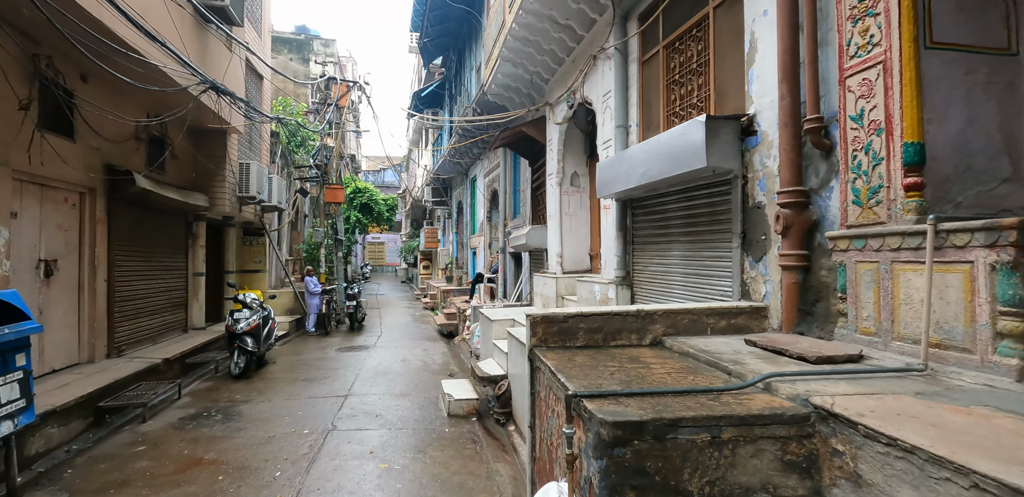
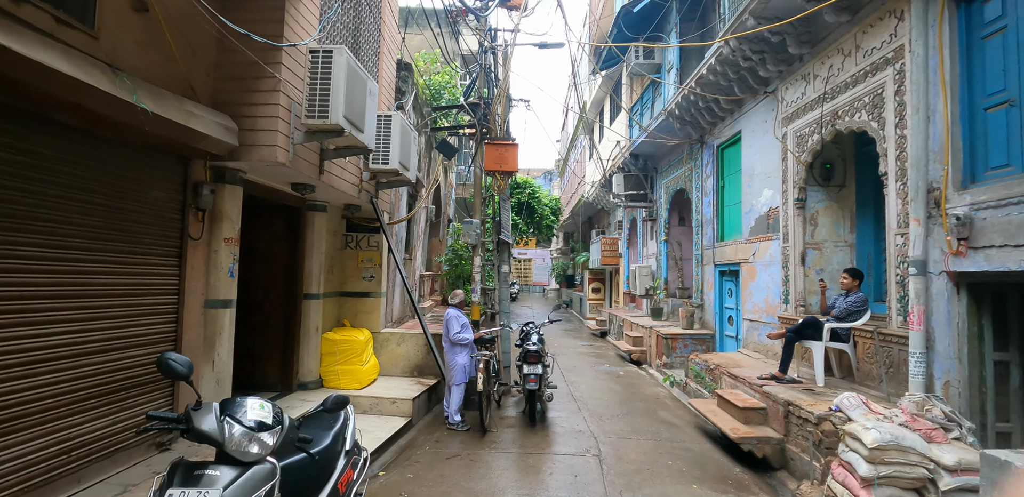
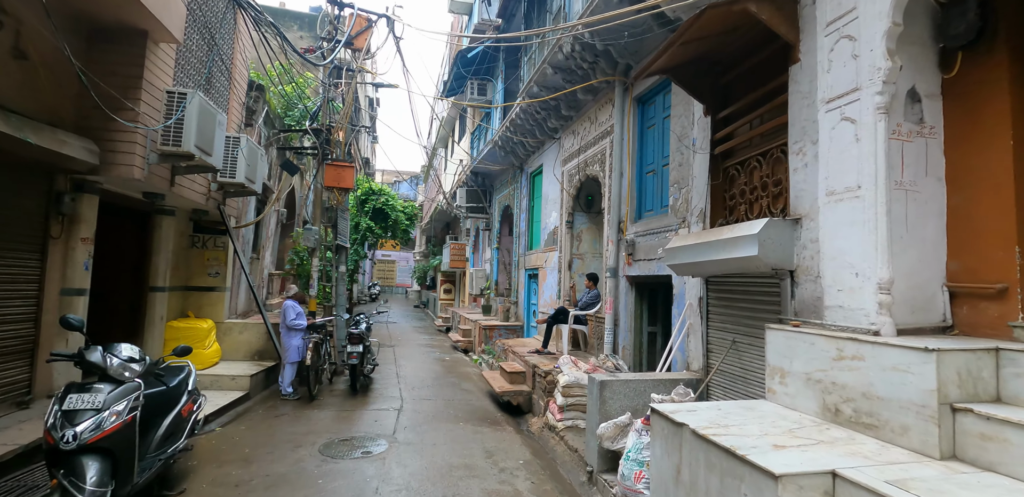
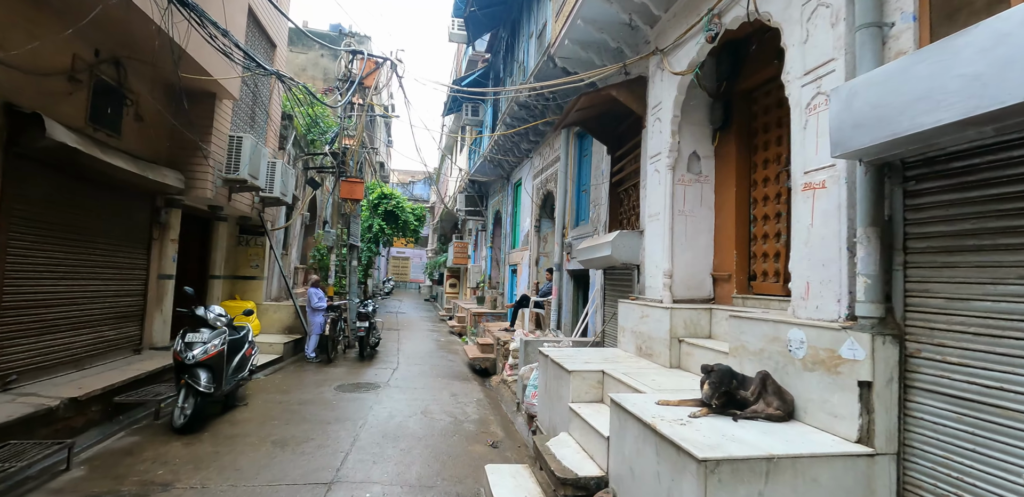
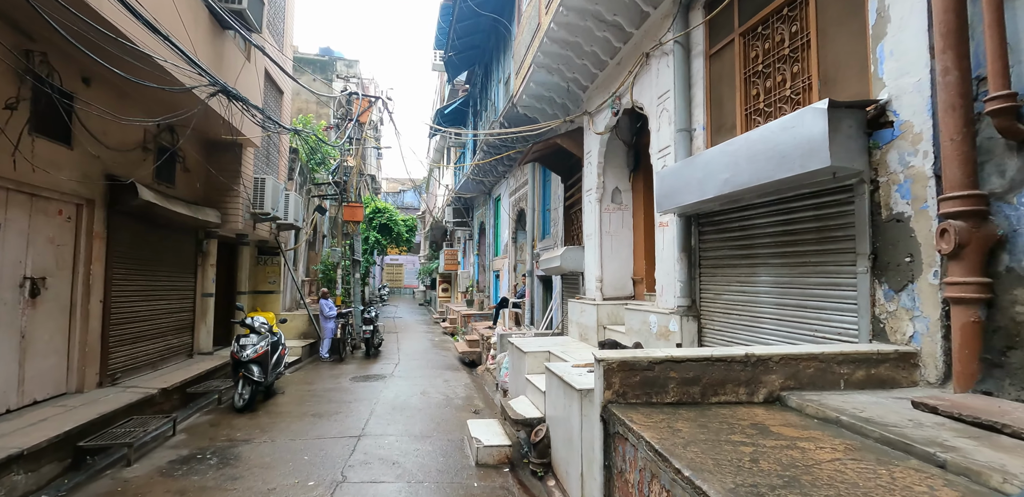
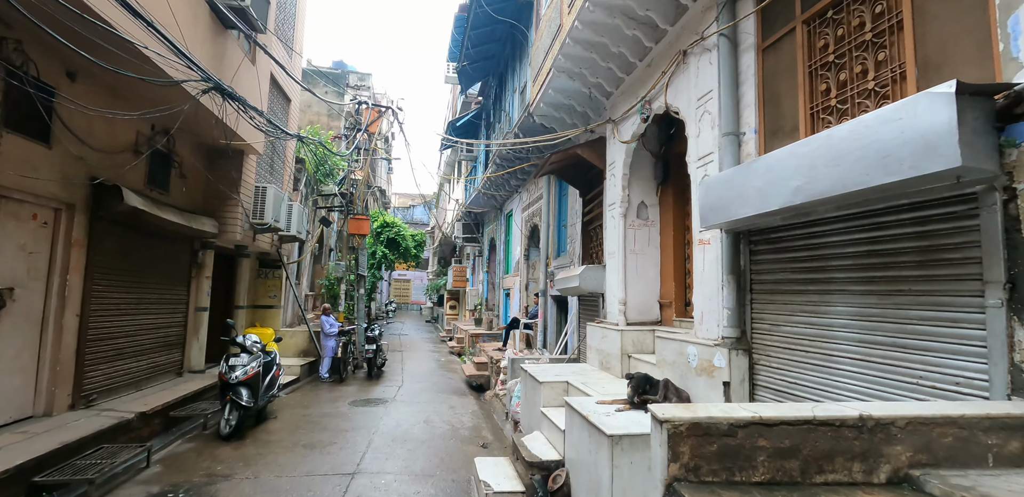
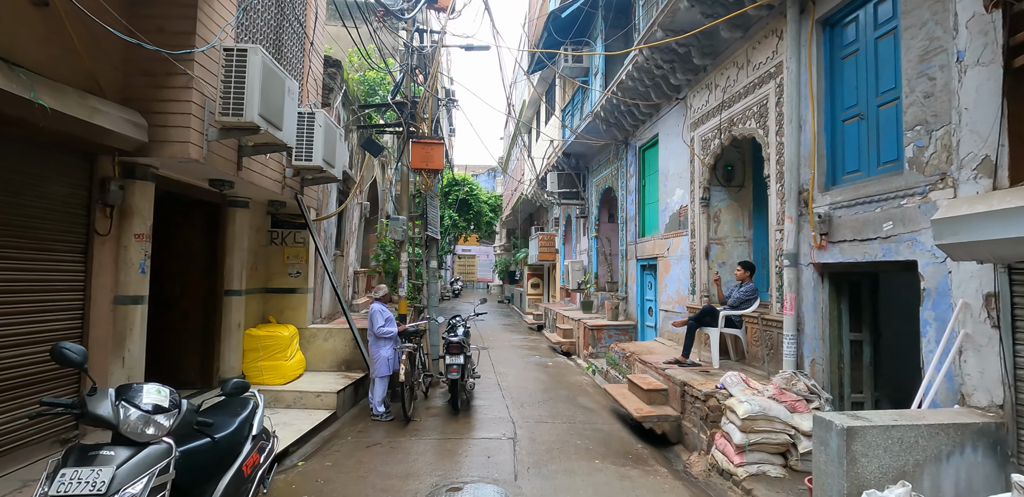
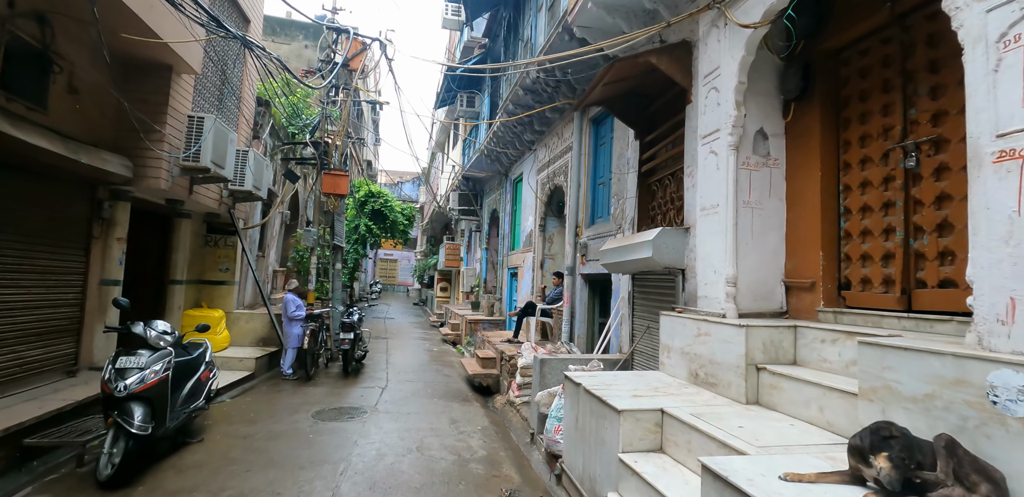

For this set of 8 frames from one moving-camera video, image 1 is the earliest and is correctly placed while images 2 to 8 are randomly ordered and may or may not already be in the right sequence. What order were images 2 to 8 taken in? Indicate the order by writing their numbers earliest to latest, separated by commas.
5, 6, 4, 8, 3, 7, 2
